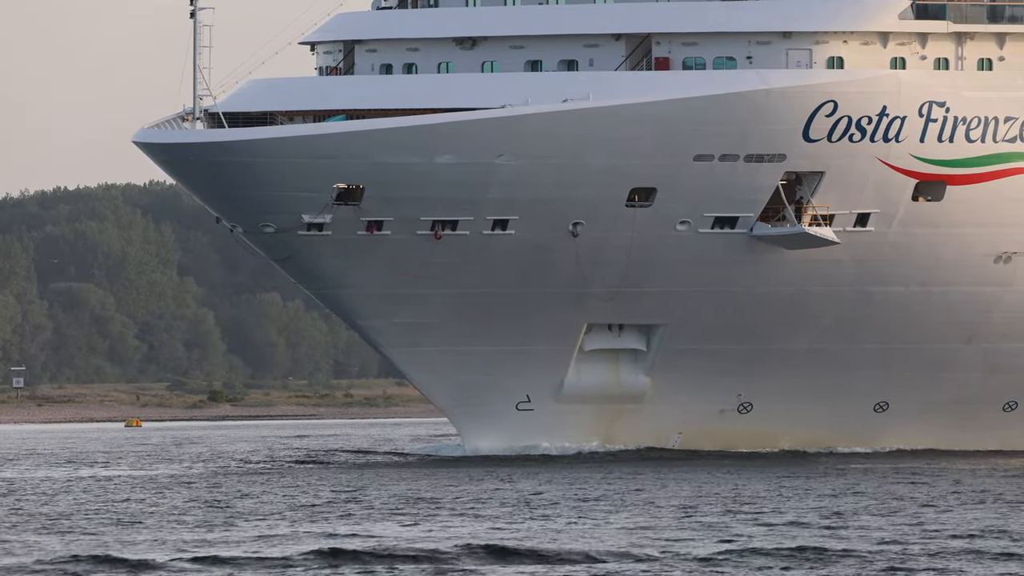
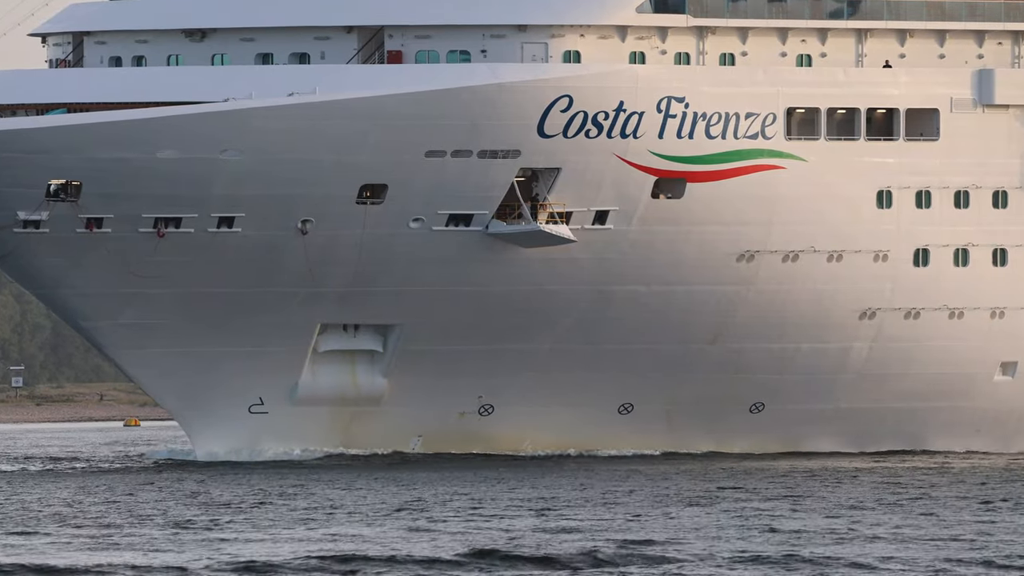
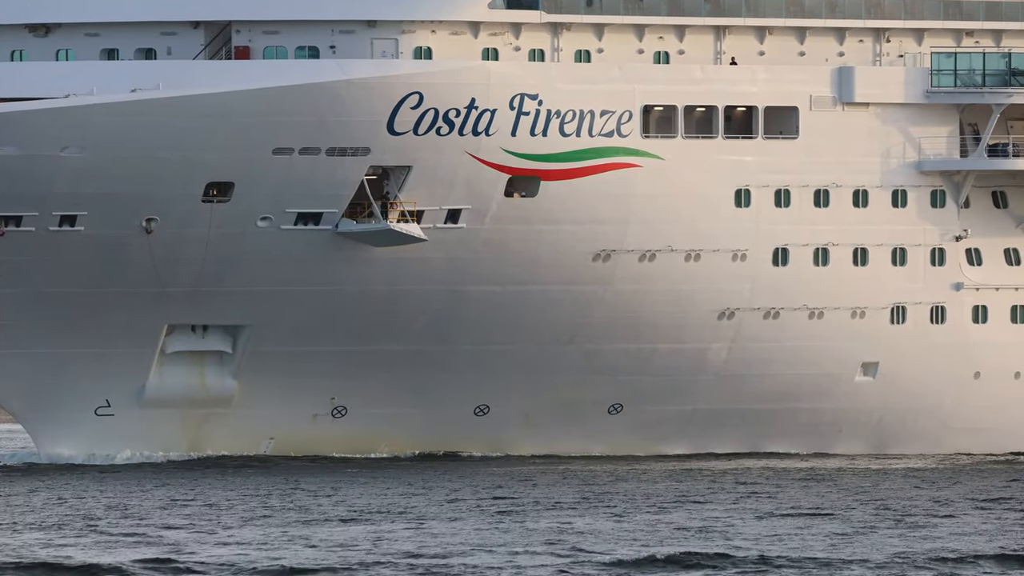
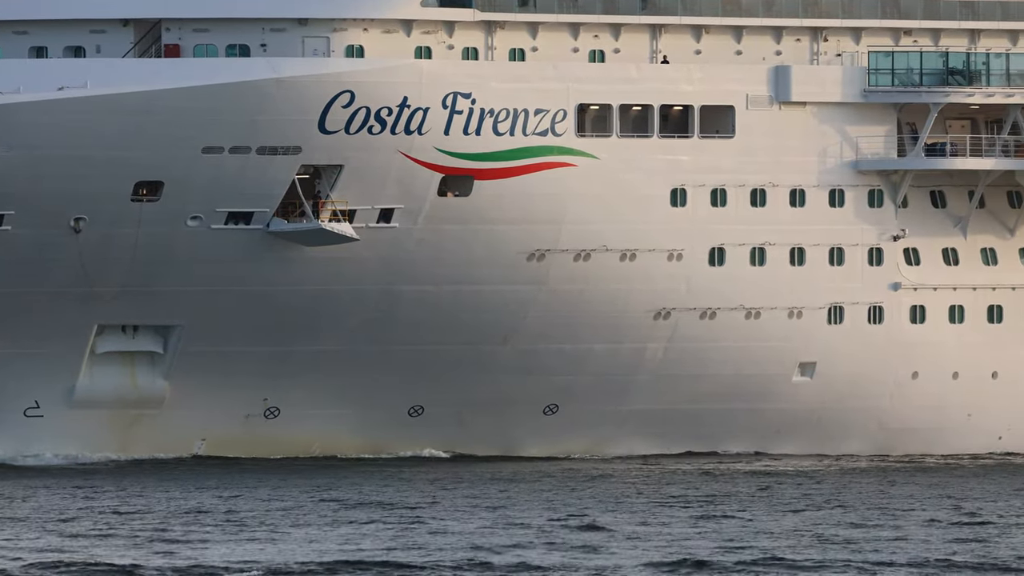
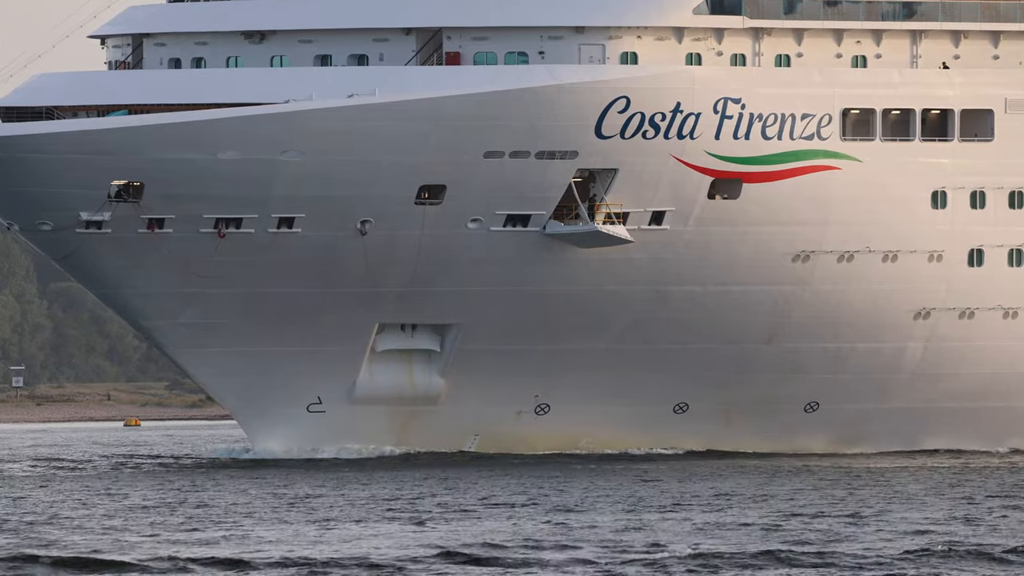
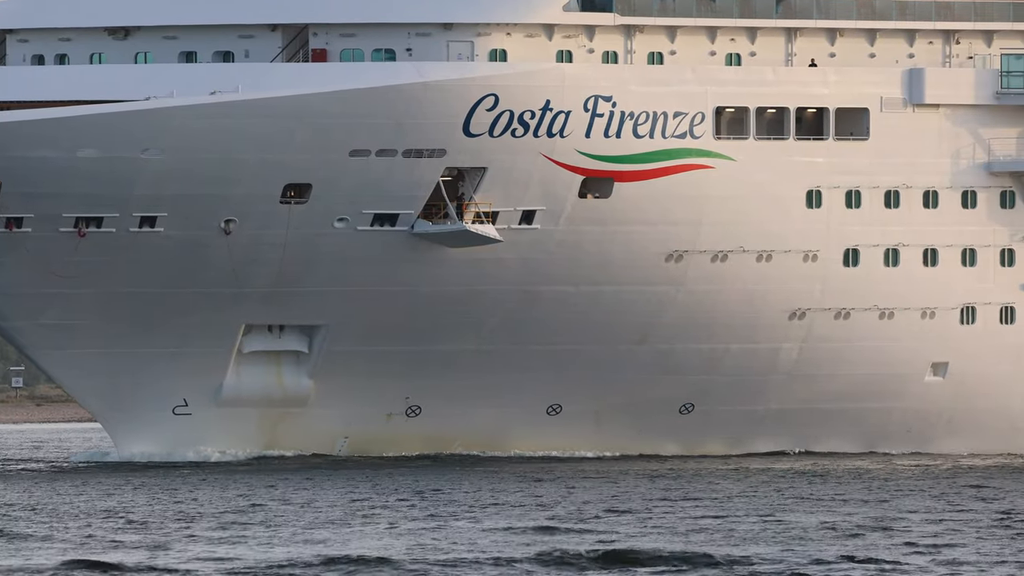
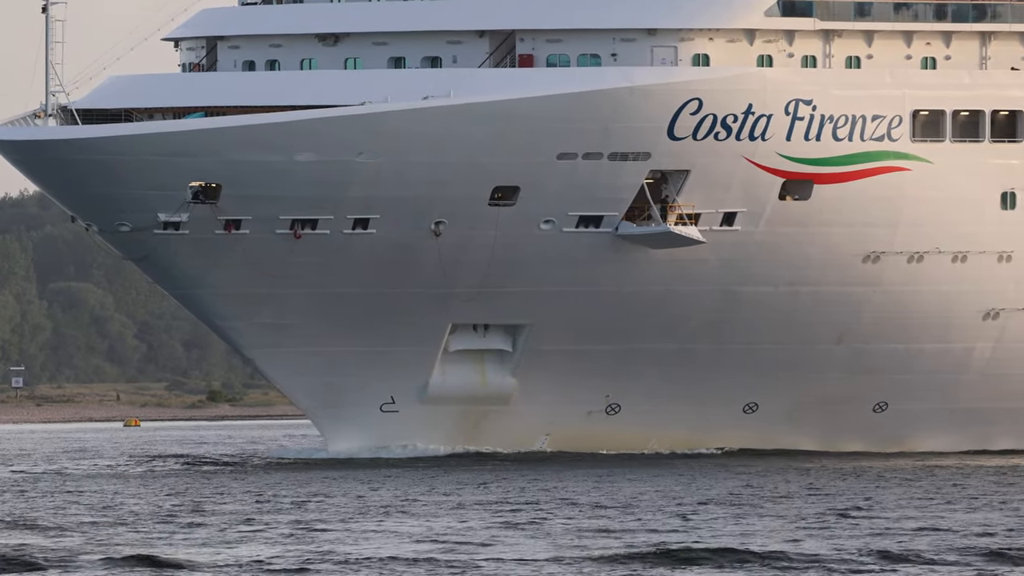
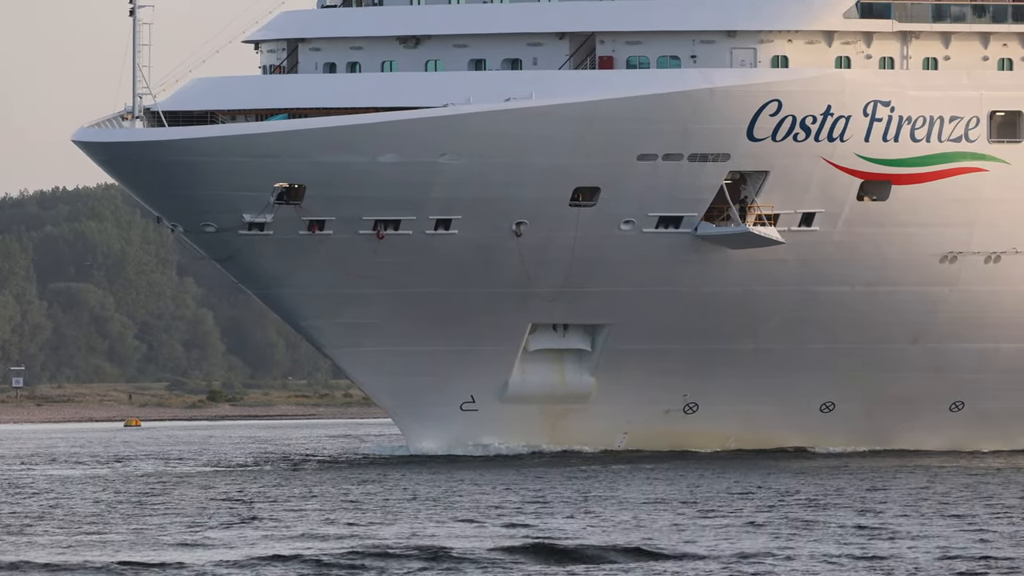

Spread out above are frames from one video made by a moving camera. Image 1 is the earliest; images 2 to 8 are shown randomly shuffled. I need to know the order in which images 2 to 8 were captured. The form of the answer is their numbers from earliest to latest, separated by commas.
8, 7, 5, 2, 6, 3, 4
